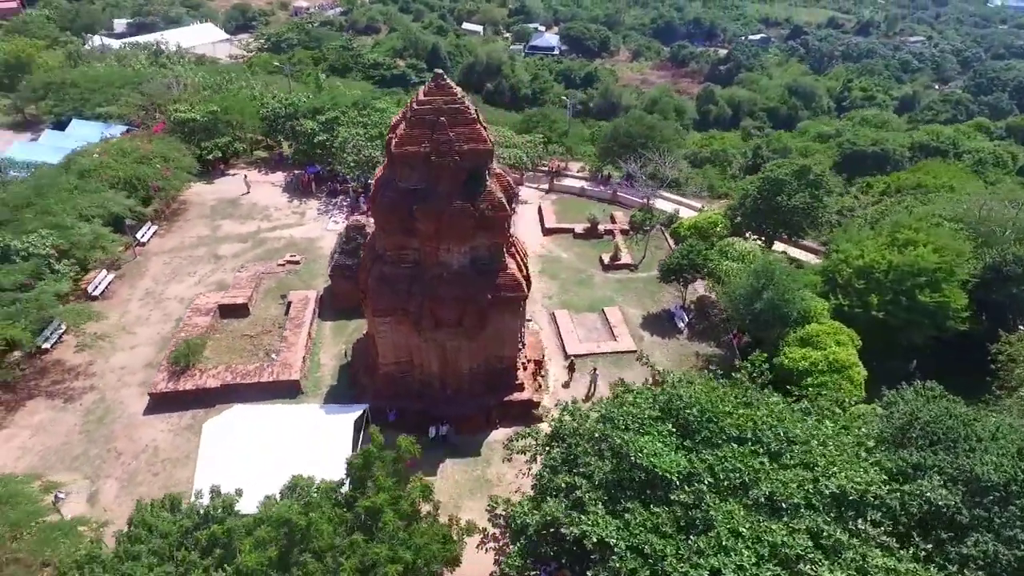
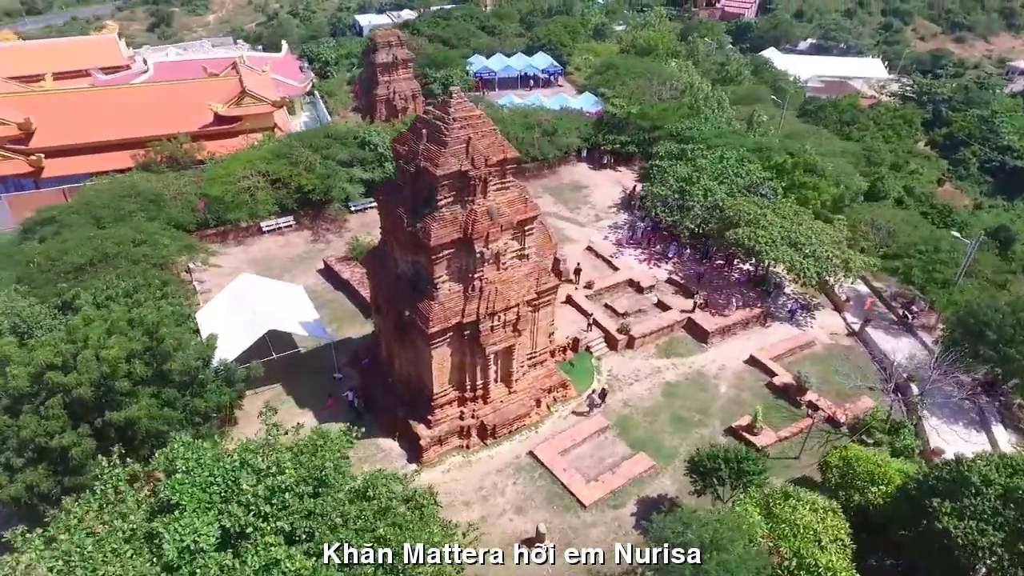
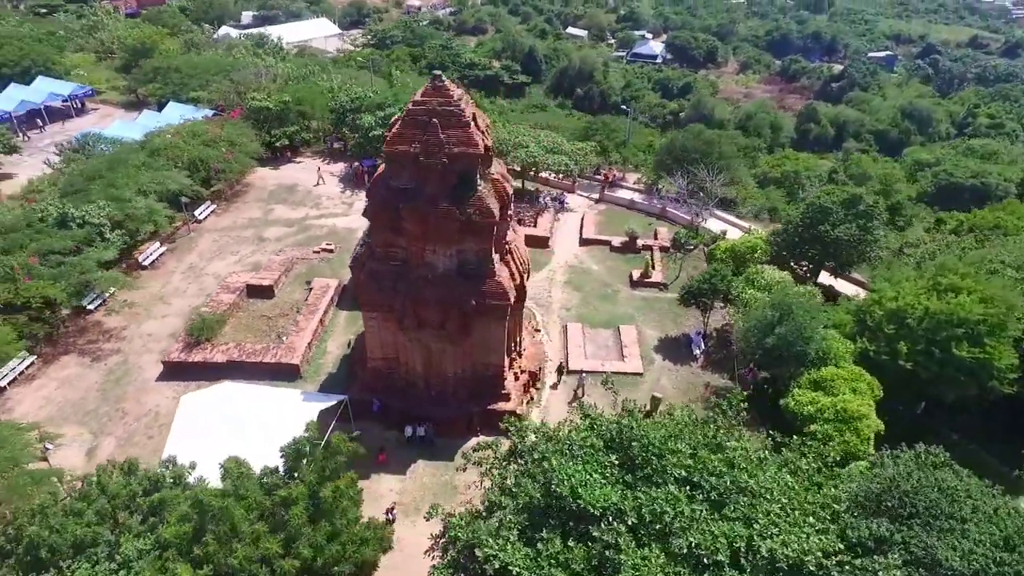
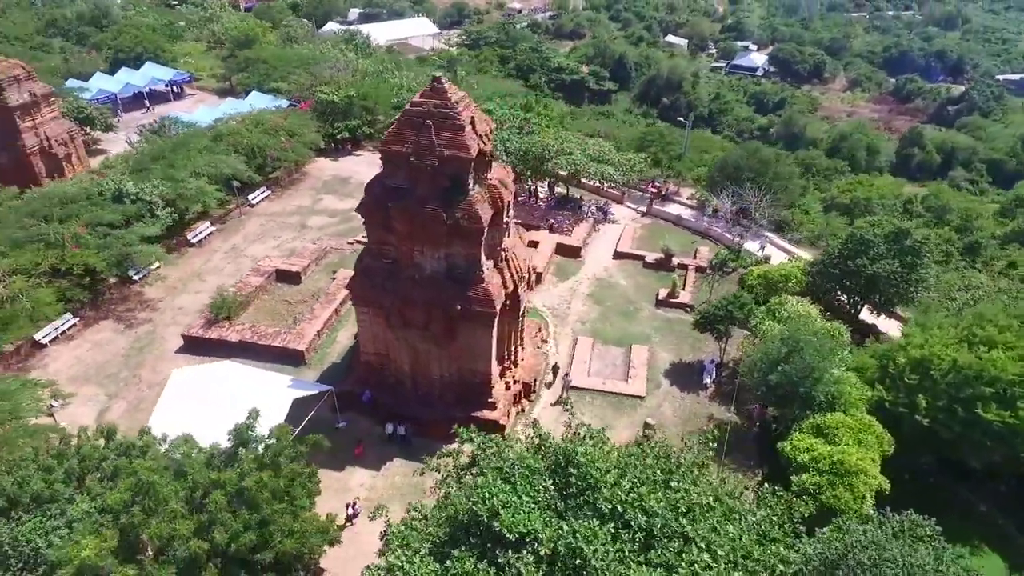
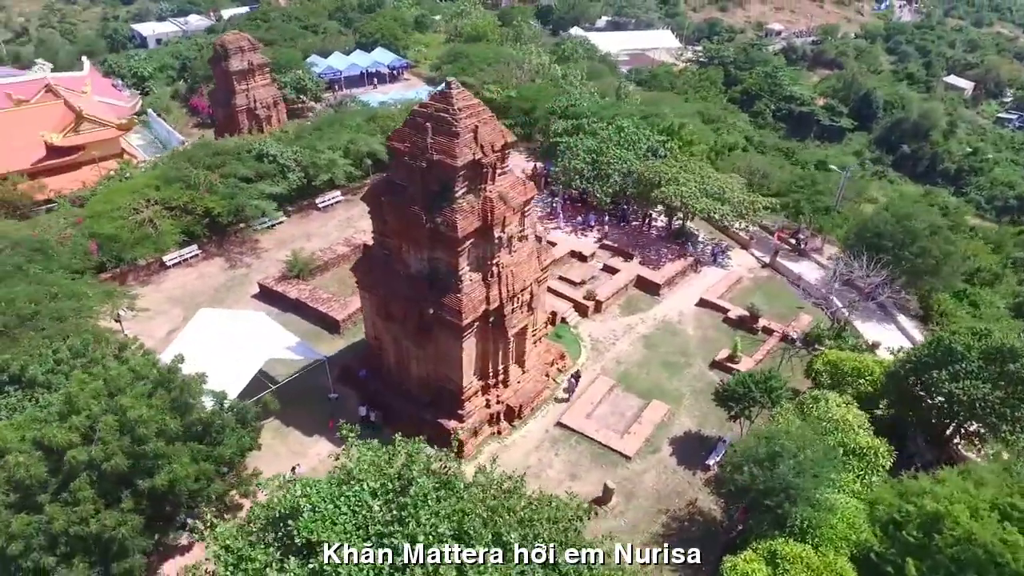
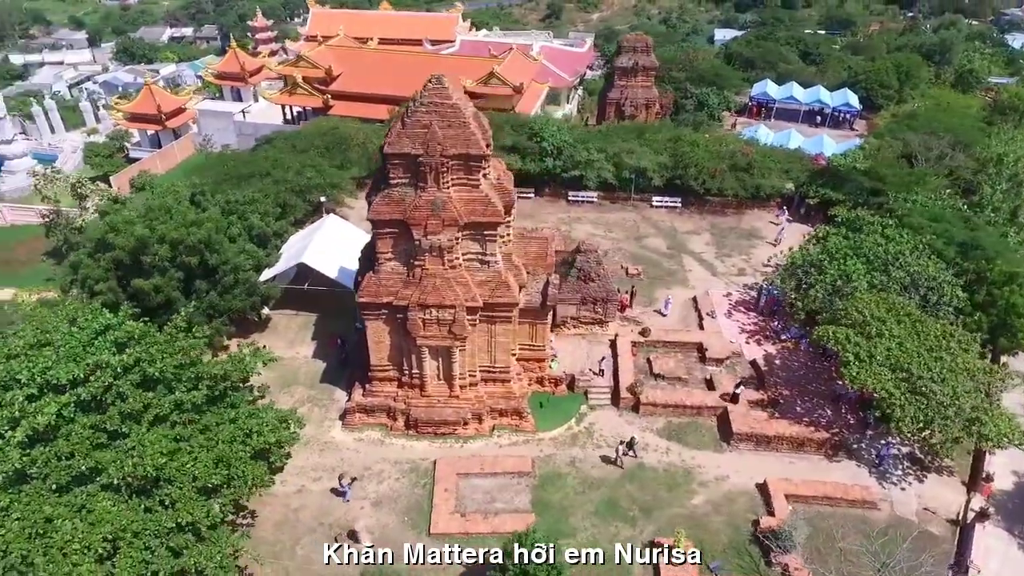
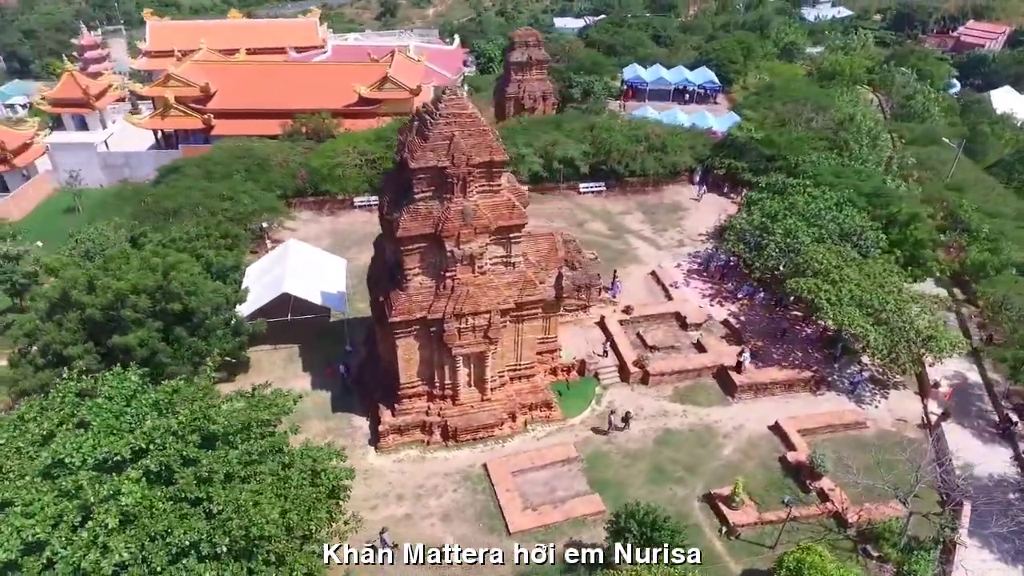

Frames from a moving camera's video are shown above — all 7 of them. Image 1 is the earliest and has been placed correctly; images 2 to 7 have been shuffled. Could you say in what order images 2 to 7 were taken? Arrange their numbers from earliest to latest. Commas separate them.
3, 4, 5, 2, 7, 6
